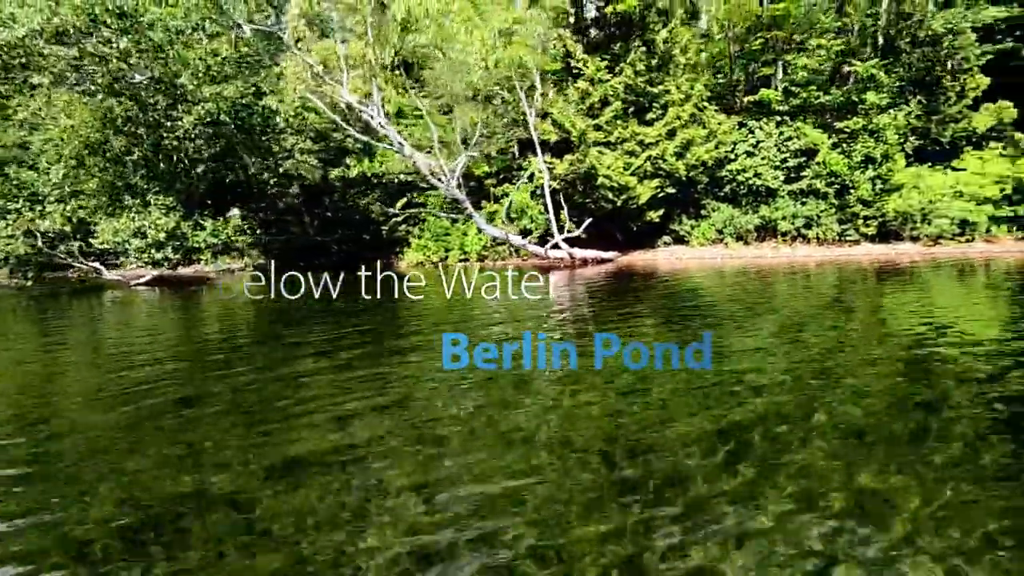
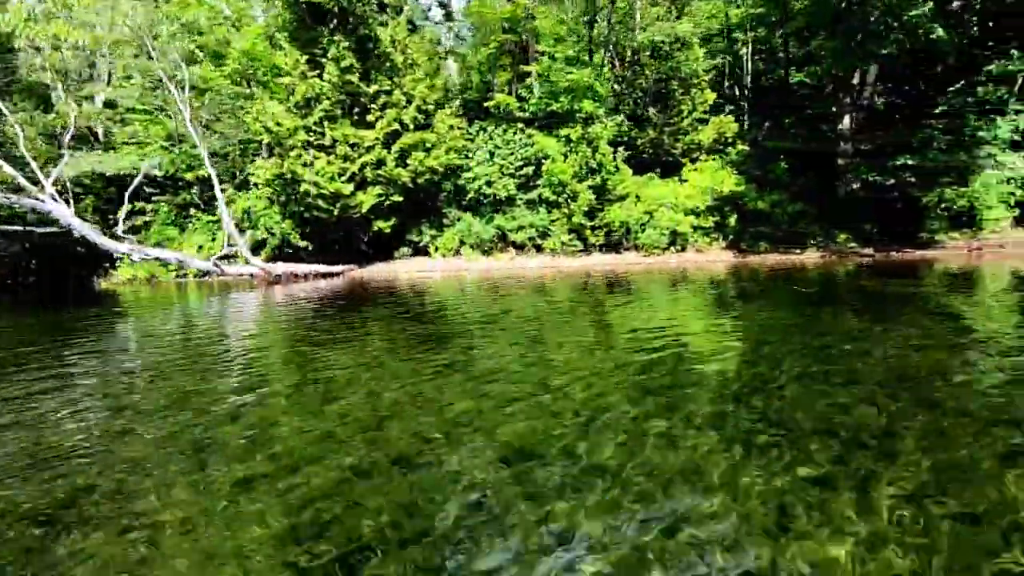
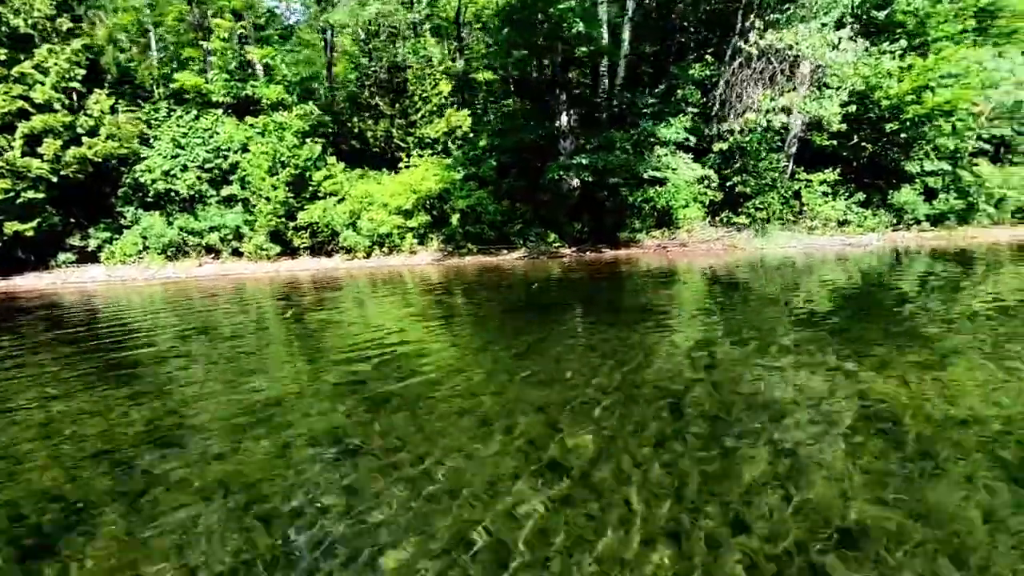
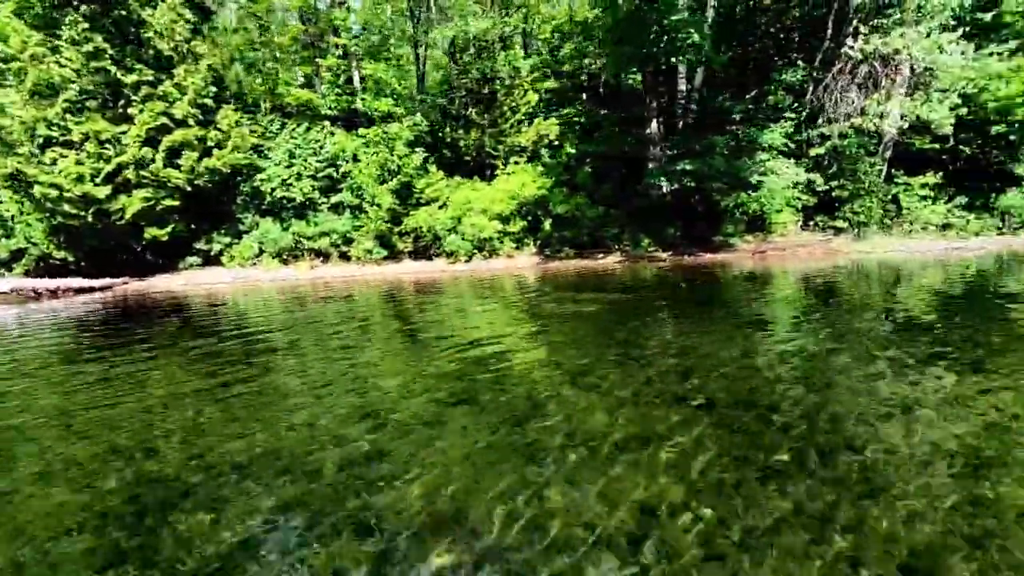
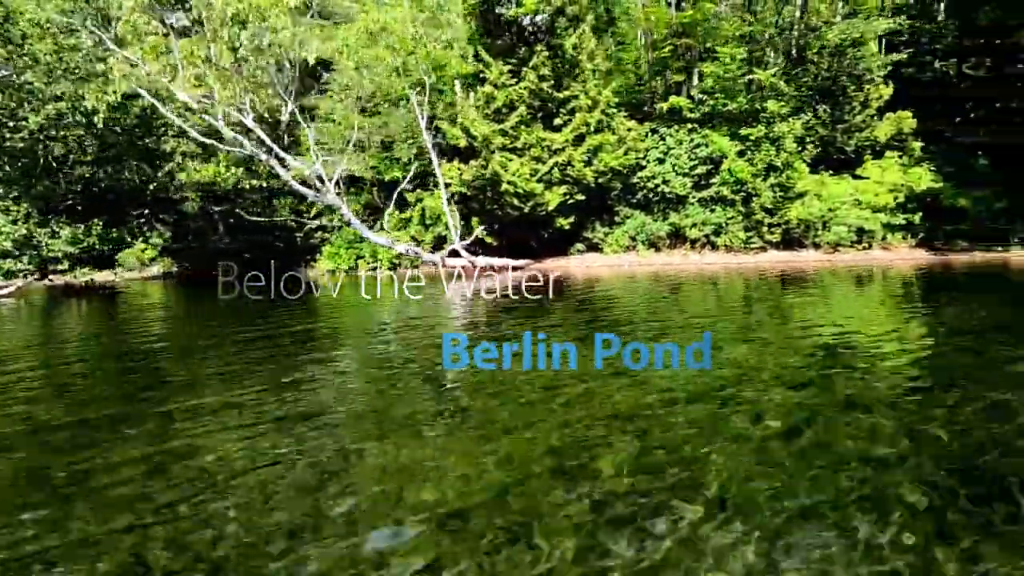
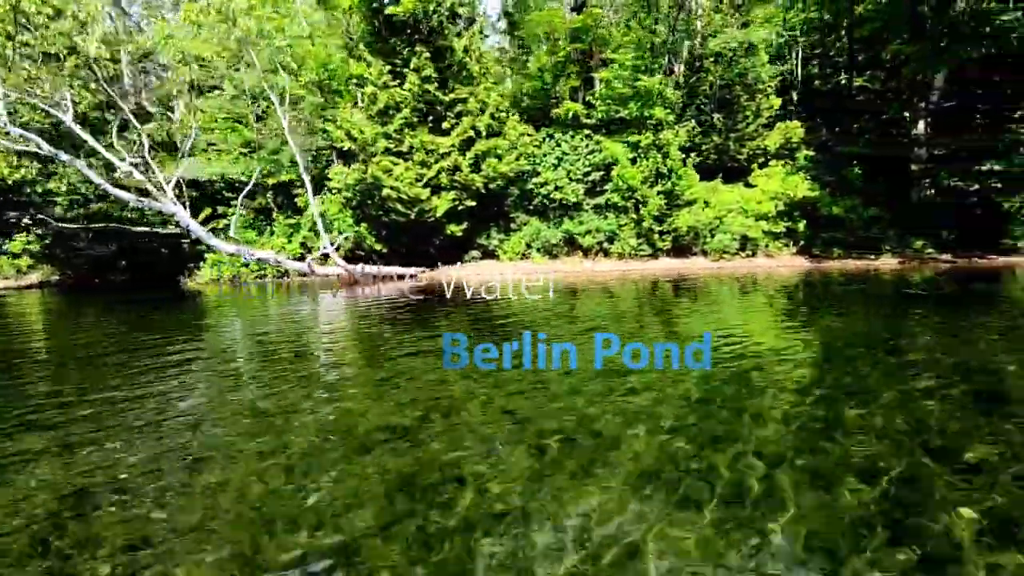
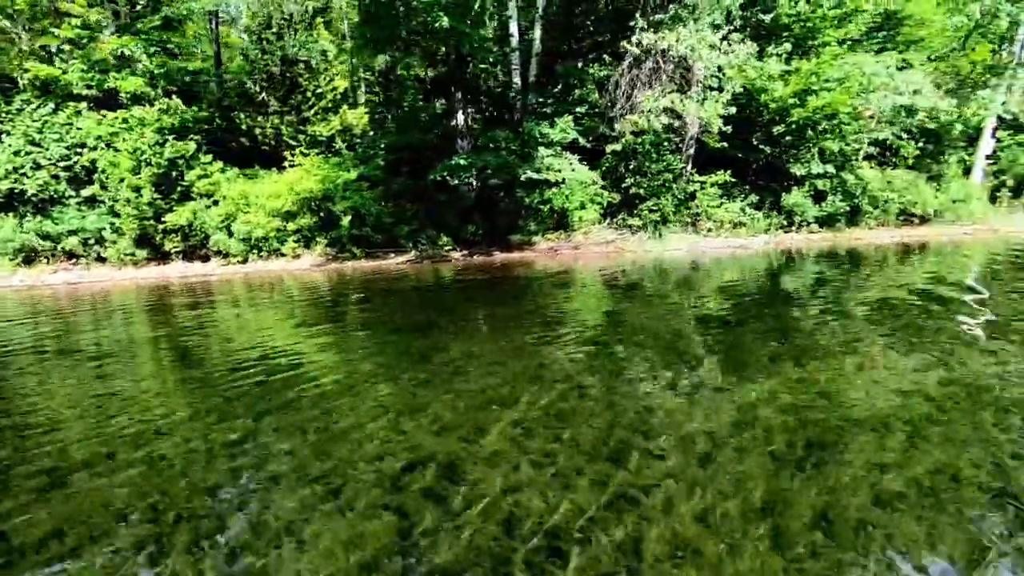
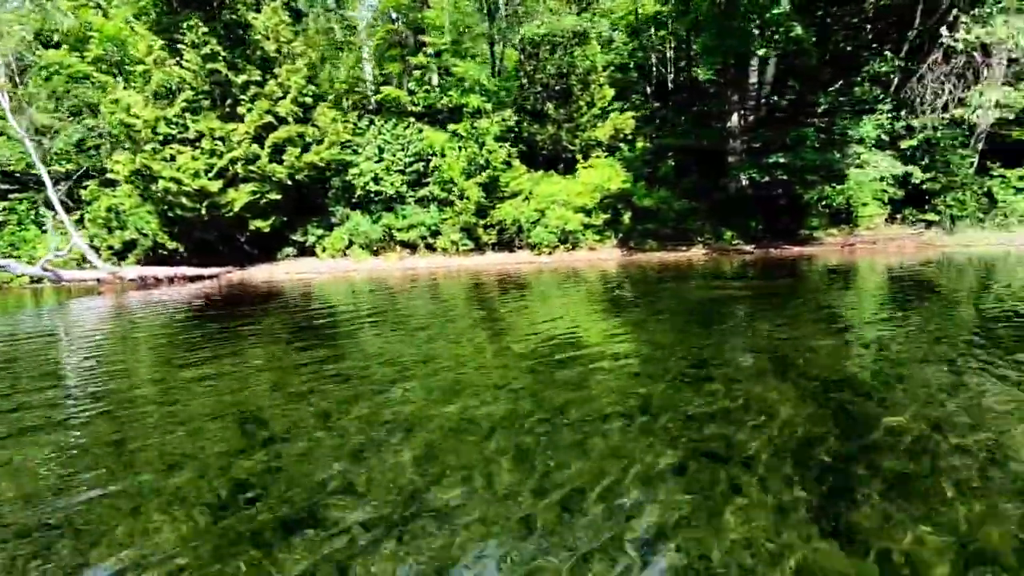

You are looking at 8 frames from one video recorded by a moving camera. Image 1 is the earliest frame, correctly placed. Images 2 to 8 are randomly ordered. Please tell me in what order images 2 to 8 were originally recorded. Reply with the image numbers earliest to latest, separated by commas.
5, 6, 2, 8, 4, 3, 7
